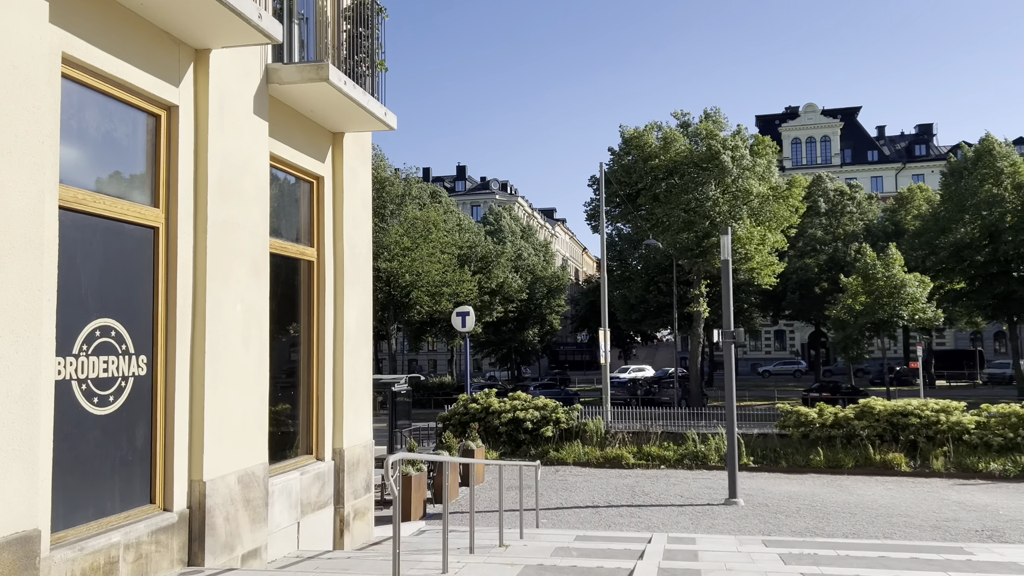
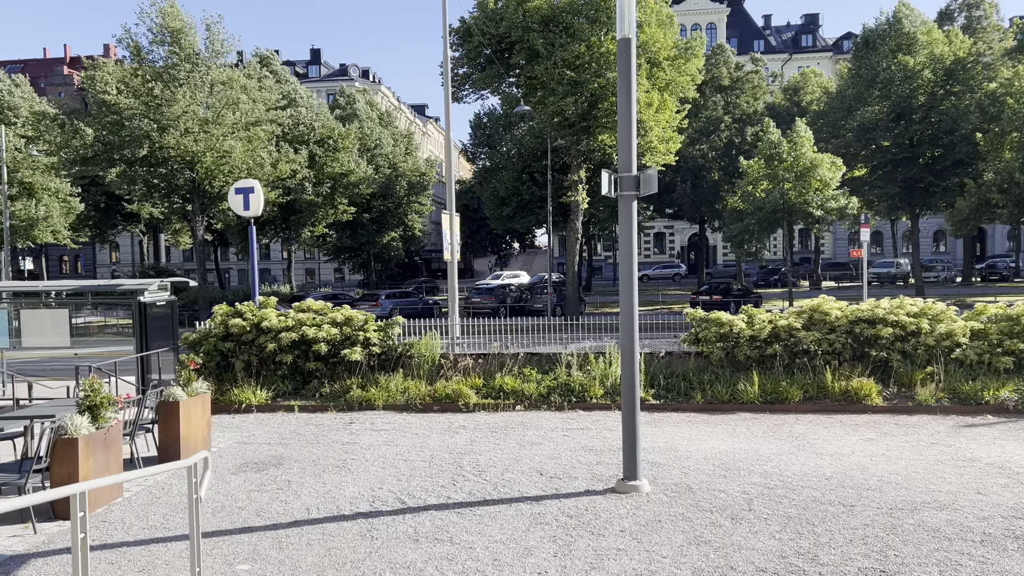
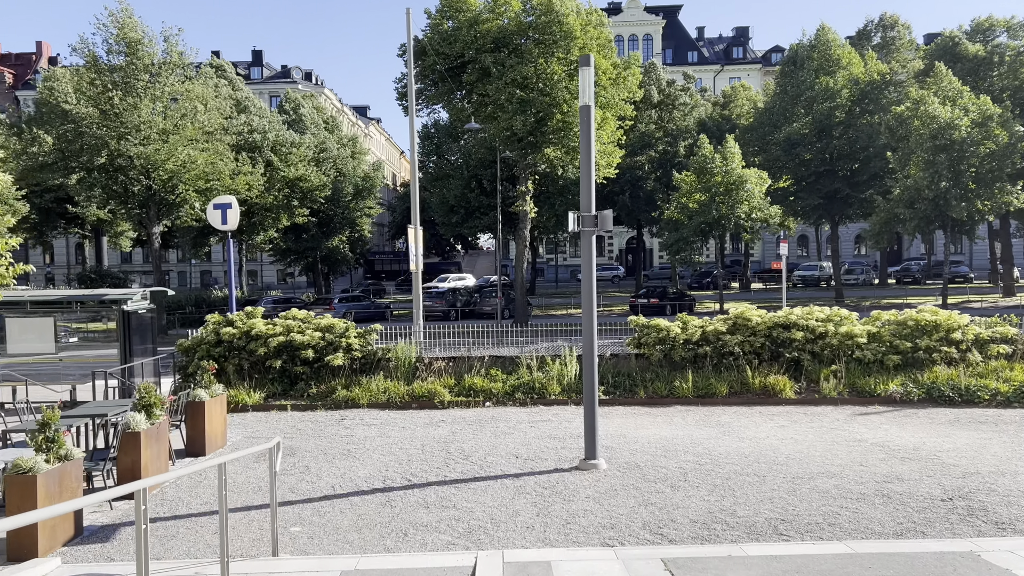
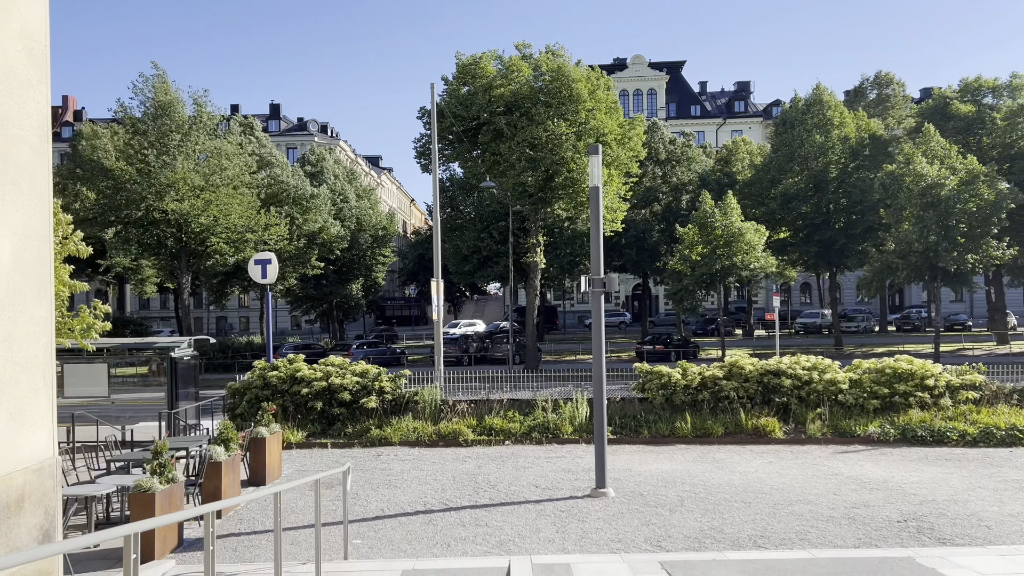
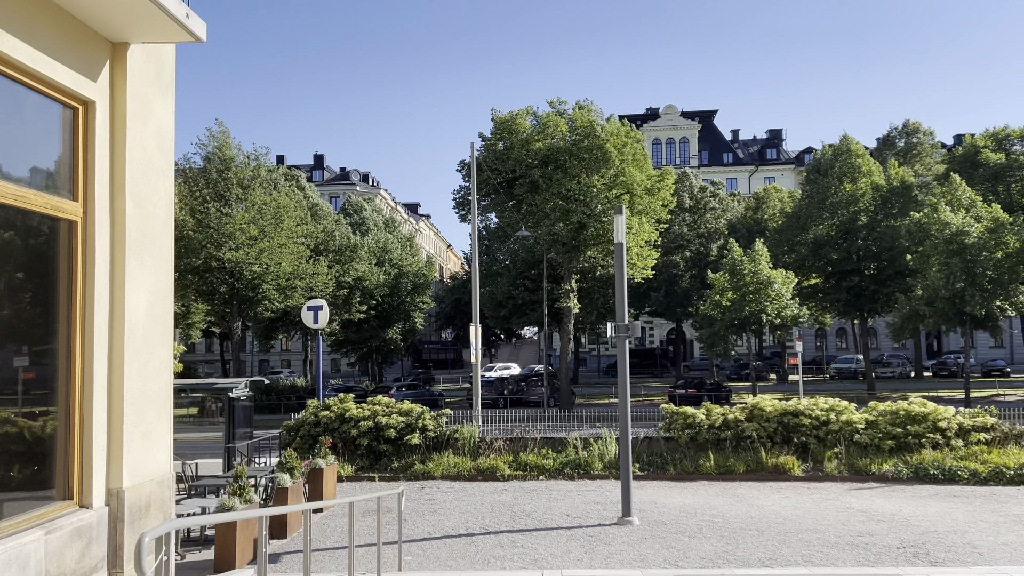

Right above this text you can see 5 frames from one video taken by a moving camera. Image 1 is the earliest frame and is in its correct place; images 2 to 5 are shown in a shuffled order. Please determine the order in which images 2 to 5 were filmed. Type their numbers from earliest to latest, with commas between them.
5, 4, 3, 2
